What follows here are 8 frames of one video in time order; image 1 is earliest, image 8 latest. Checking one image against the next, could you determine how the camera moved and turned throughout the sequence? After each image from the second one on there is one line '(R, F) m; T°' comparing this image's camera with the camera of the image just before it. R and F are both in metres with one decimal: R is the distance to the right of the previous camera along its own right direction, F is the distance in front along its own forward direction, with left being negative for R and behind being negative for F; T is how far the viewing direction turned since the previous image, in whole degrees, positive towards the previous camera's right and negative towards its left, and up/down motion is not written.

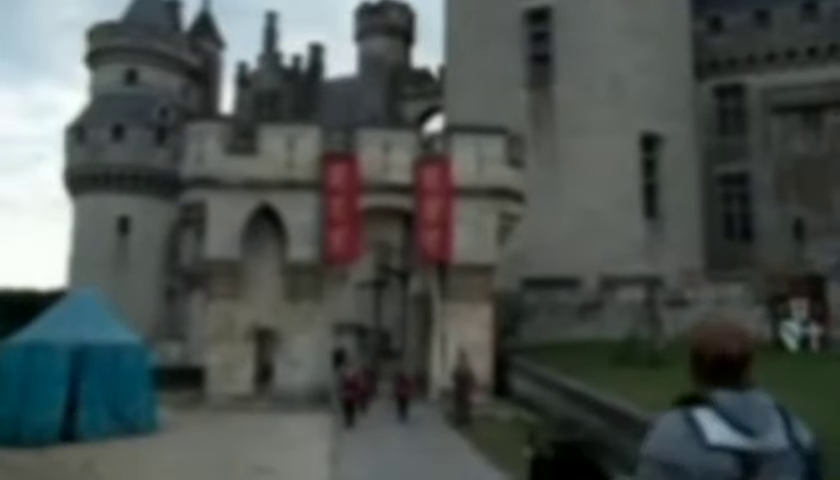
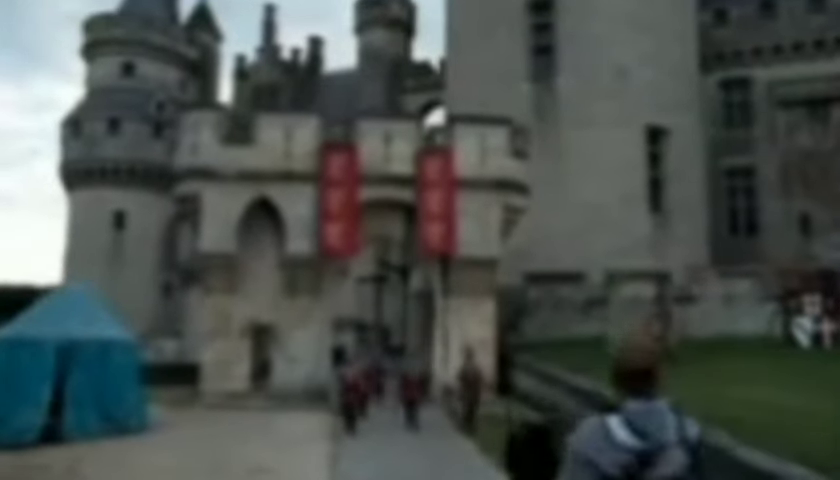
(-0.1, +0.8) m; 0°
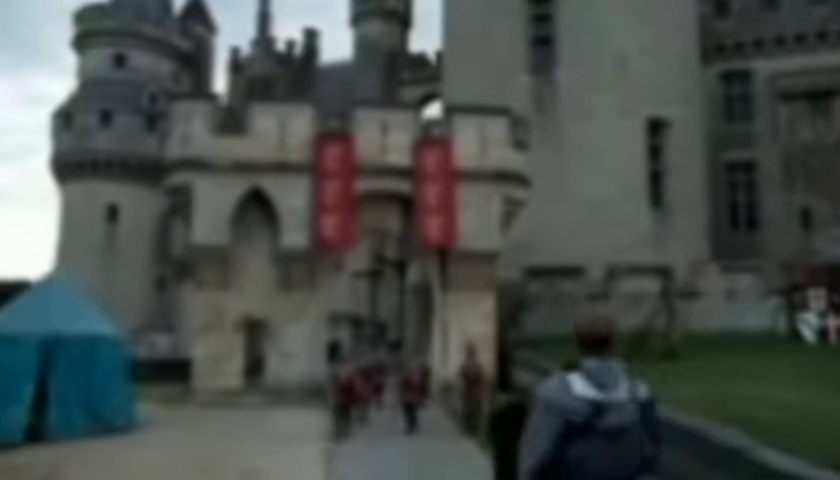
(-0.1, +0.7) m; 0°
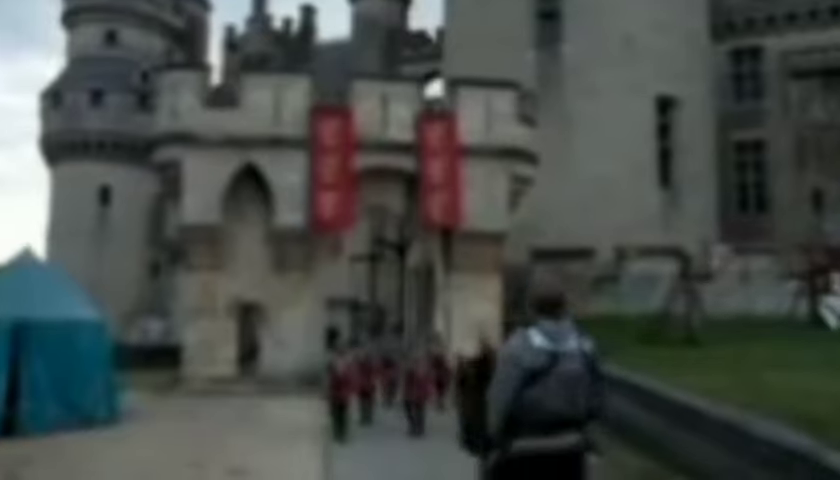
(-0.2, +1.4) m; 0°
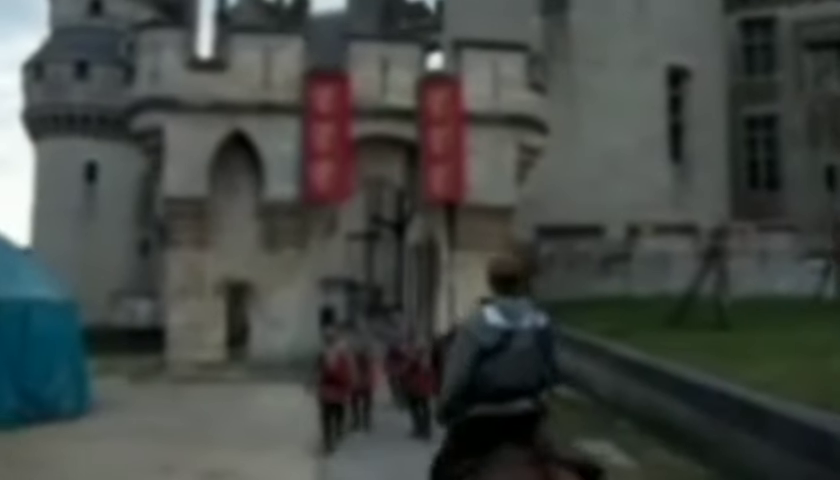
(-0.2, +1.7) m; 0°
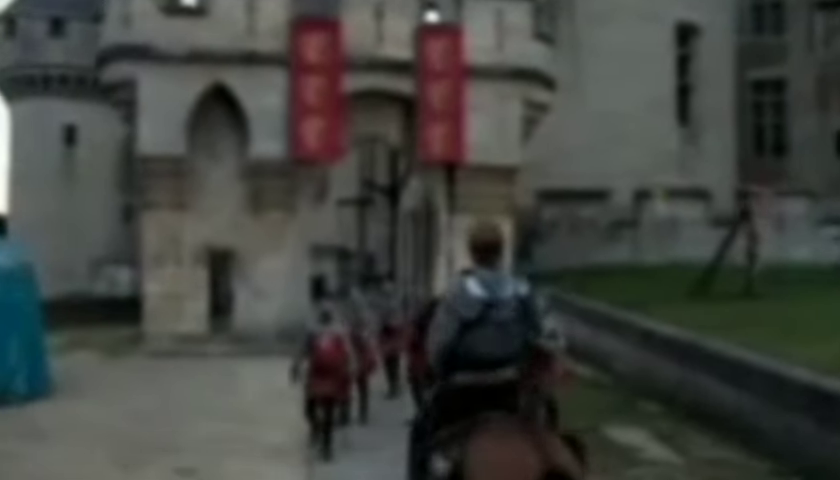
(-0.2, +1.7) m; +1°
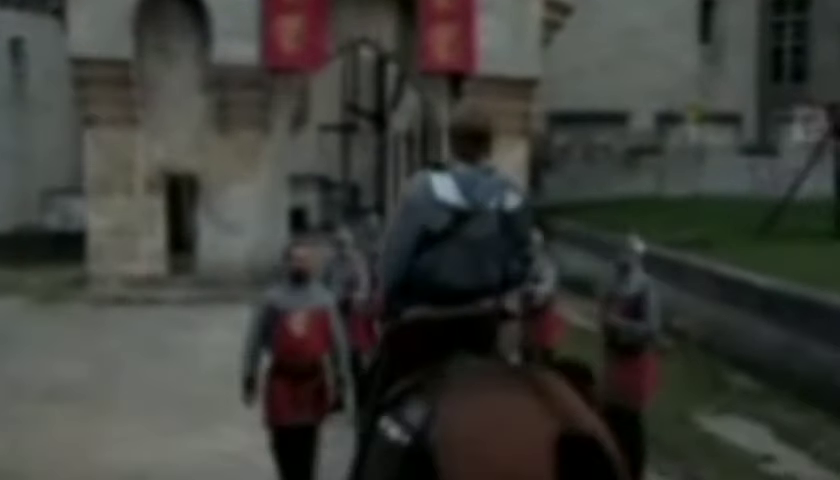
(-0.5, +3.2) m; +2°
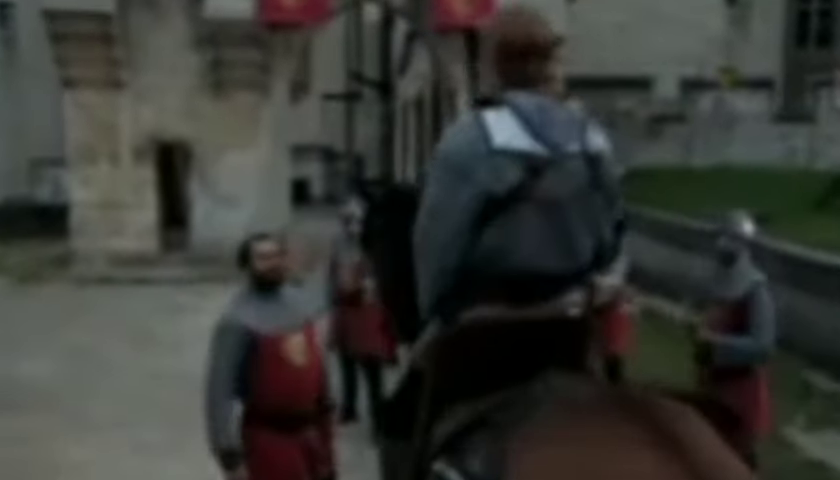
(-0.3, +1.4) m; 0°
